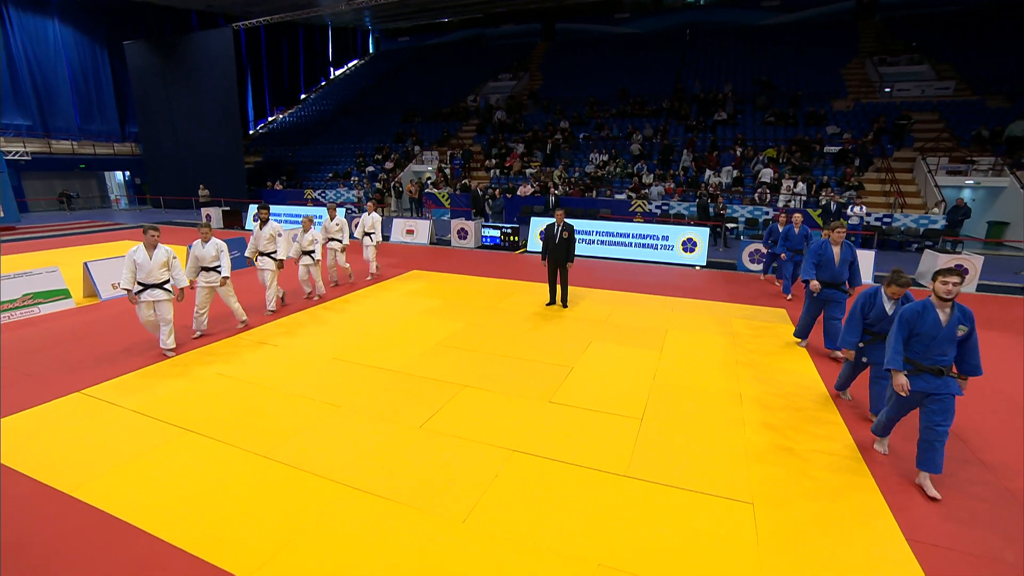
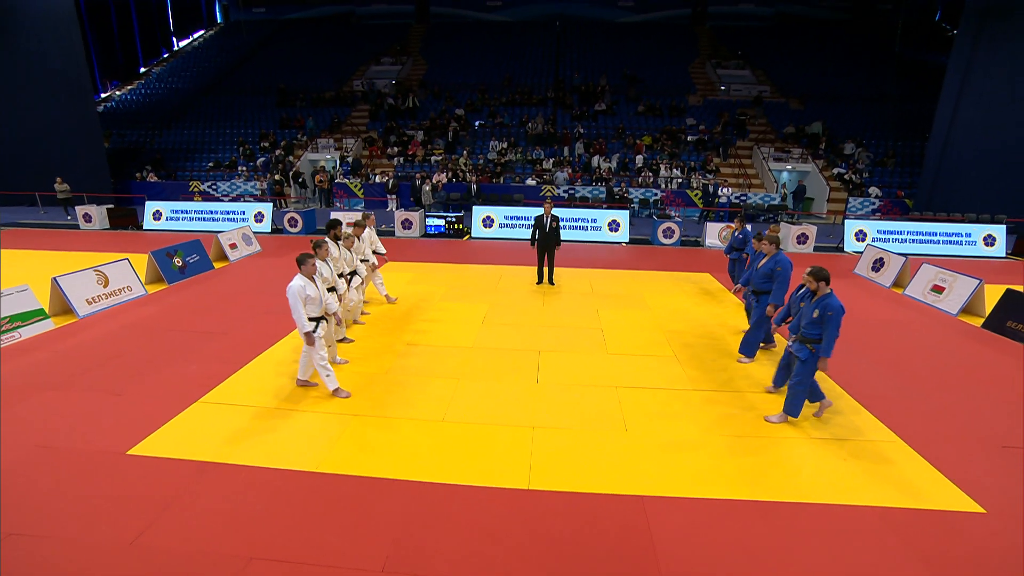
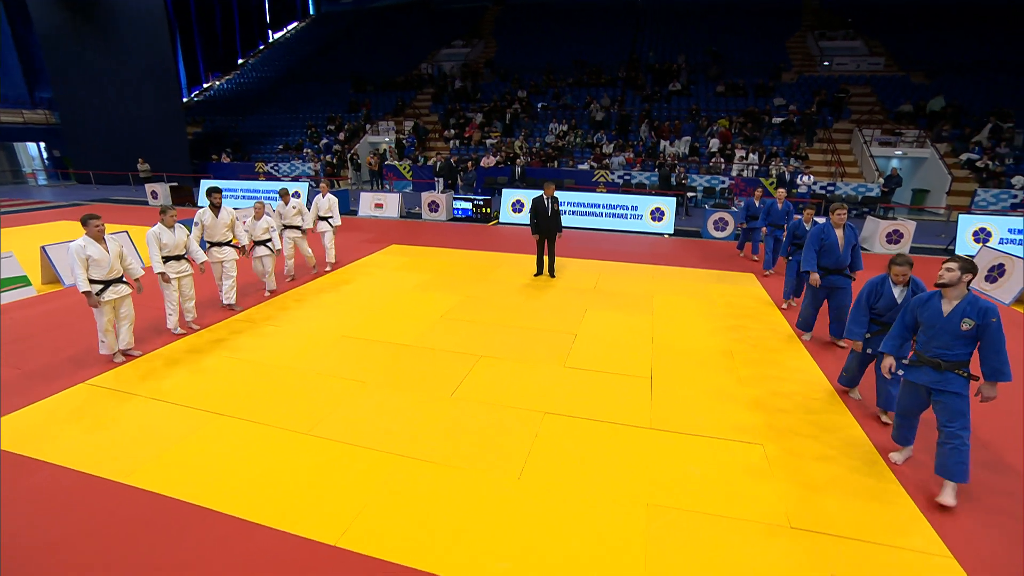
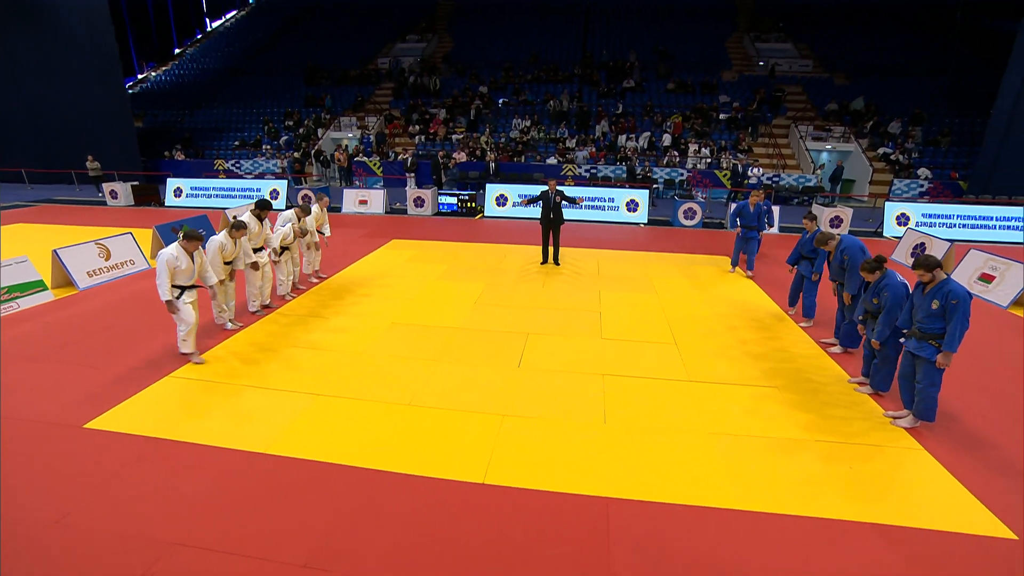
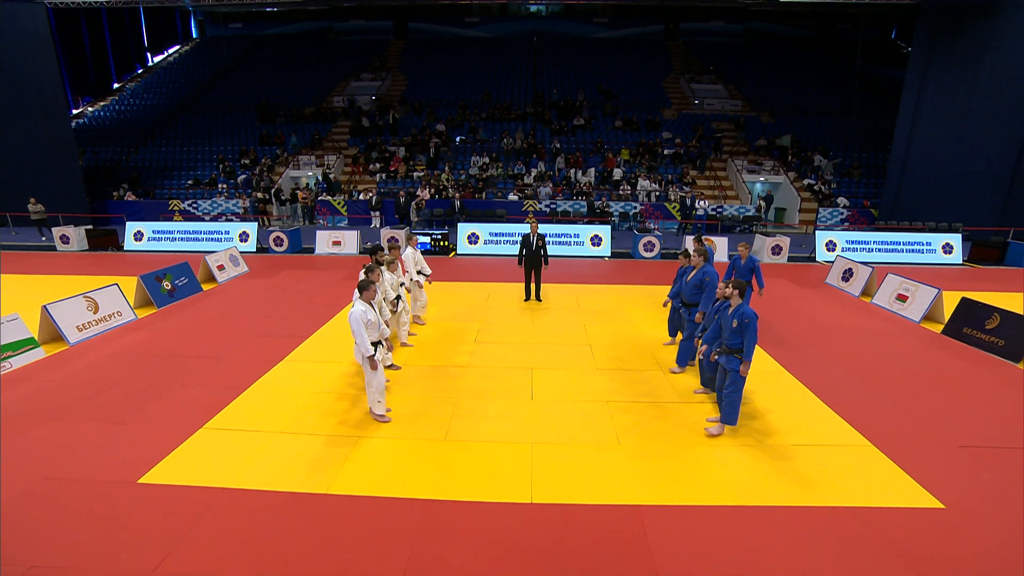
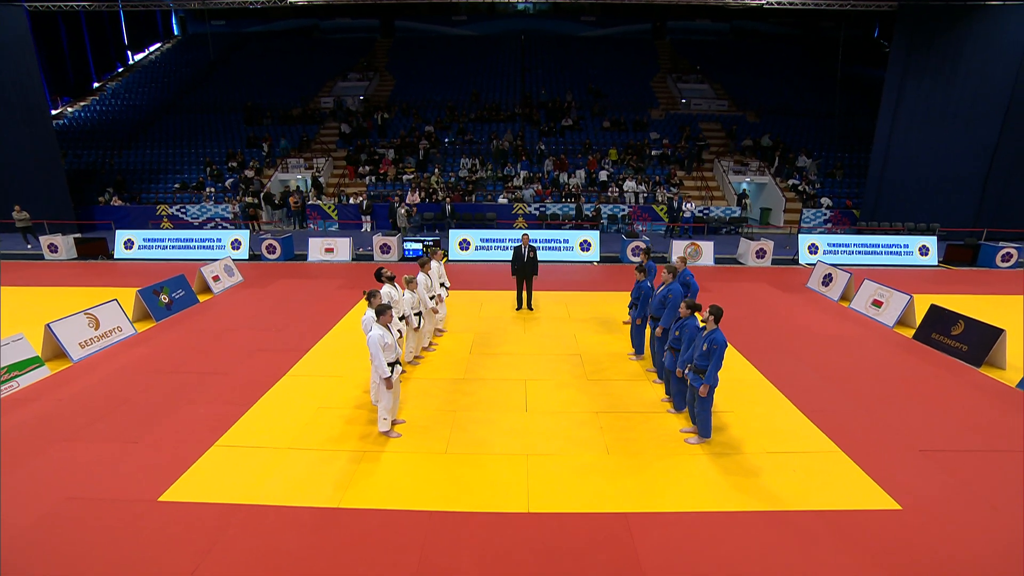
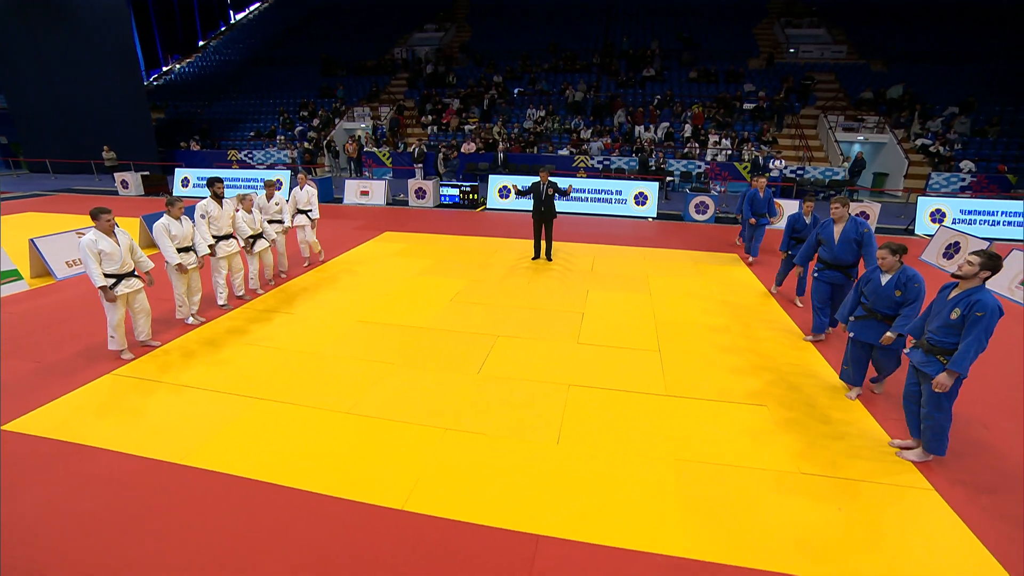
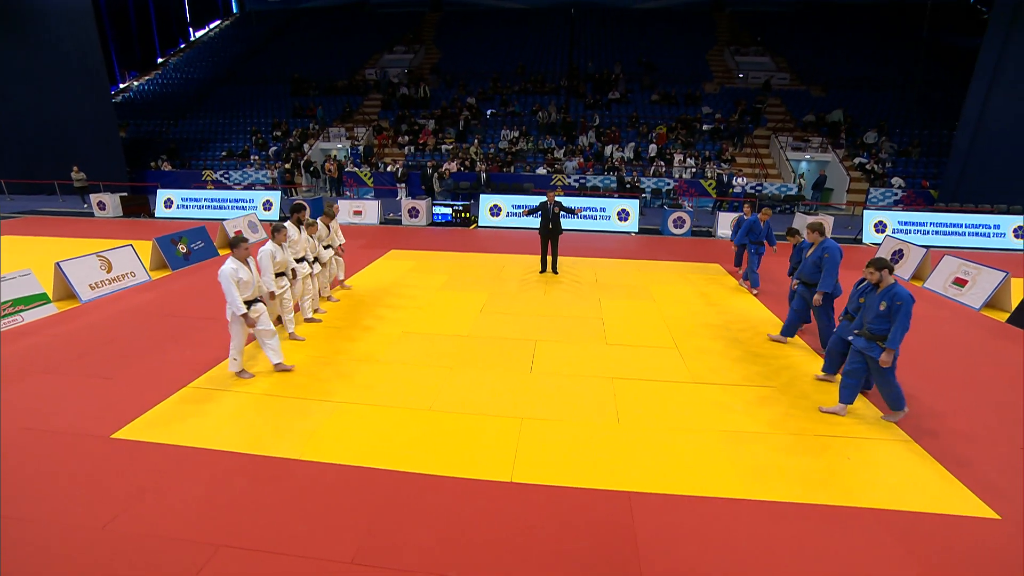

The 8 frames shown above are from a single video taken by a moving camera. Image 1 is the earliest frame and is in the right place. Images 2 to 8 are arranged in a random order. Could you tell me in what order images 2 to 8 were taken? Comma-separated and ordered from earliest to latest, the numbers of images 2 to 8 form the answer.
3, 7, 4, 8, 2, 5, 6
